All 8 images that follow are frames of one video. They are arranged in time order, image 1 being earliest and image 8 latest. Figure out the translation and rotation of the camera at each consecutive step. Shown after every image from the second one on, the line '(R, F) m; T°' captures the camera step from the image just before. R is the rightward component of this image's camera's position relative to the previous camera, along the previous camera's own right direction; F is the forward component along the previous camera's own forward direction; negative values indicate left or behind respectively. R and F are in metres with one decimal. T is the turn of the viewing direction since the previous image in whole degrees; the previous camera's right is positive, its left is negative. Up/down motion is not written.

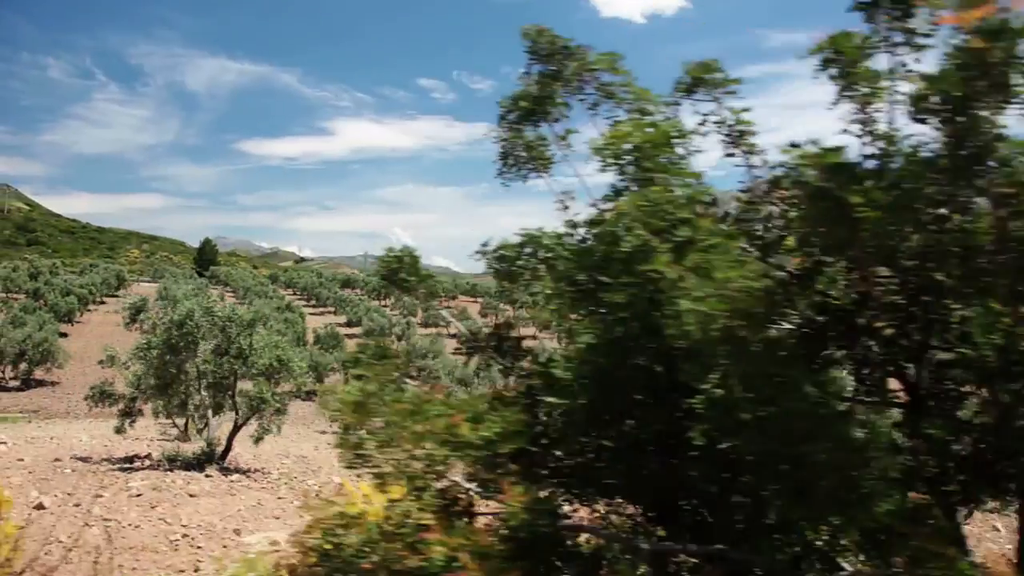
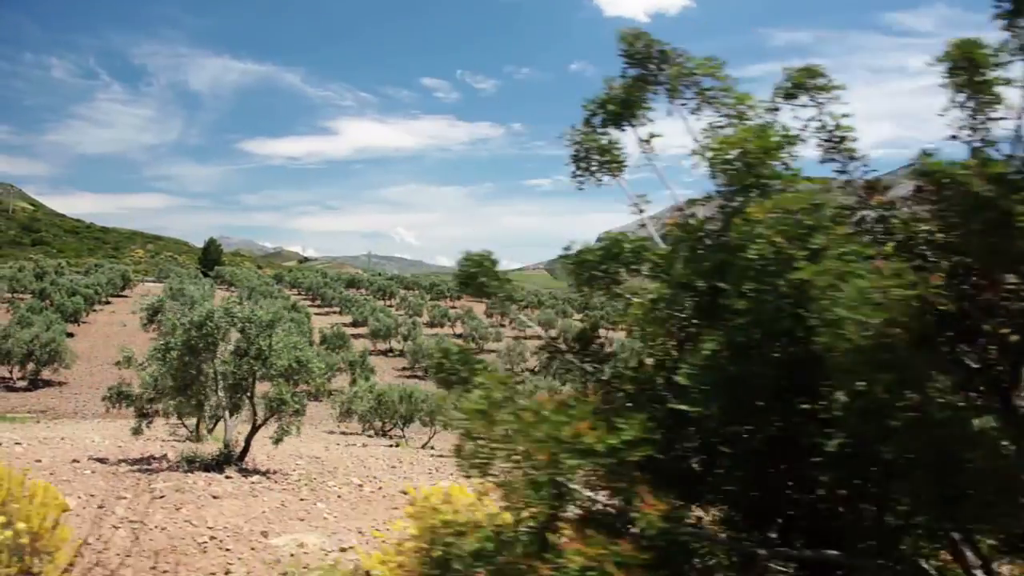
(-0.5, +0.1) m; 0°
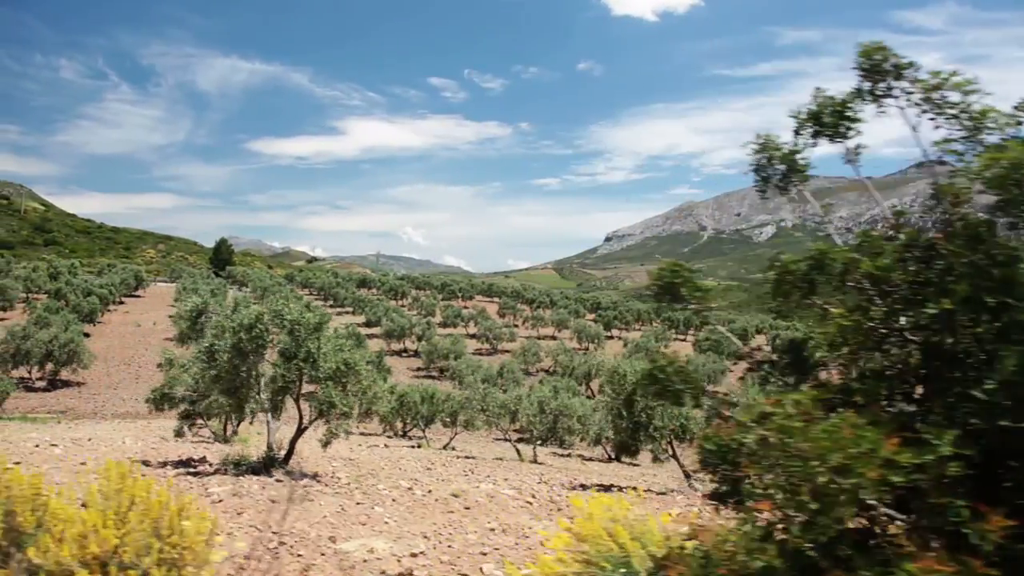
(-1.2, +0.1) m; 0°
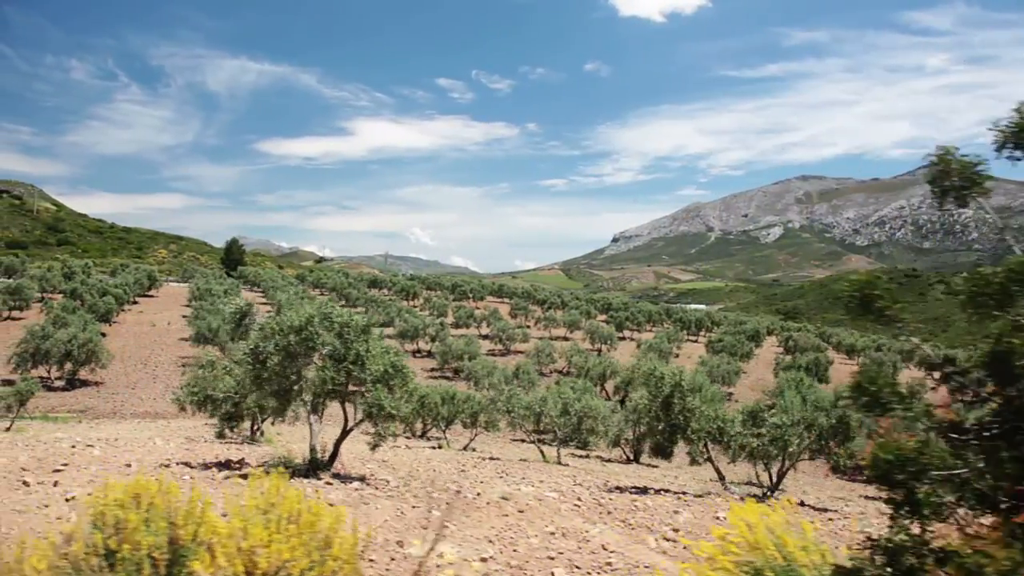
(-1.2, 0.0) m; 0°
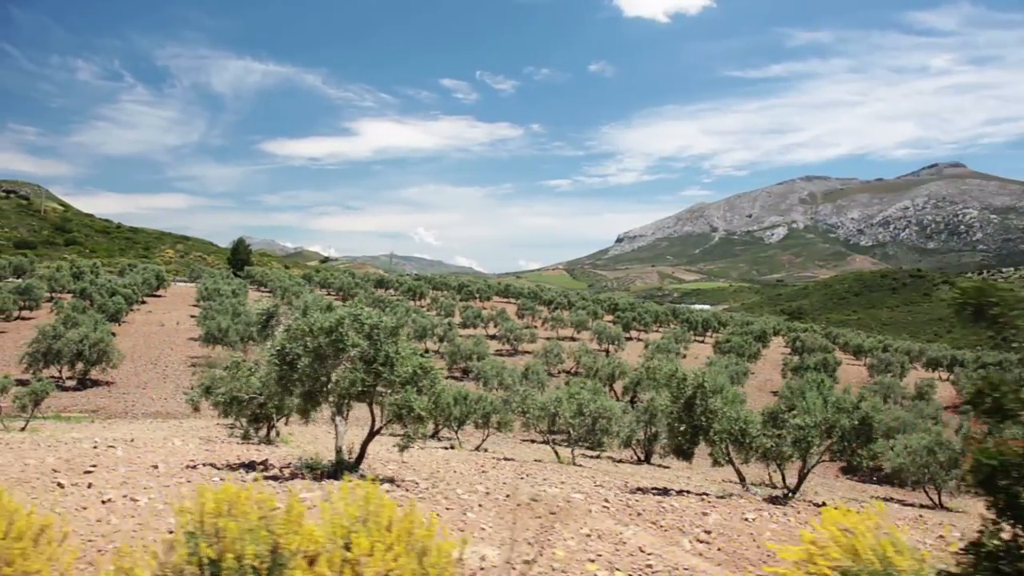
(-0.7, 0.0) m; 0°
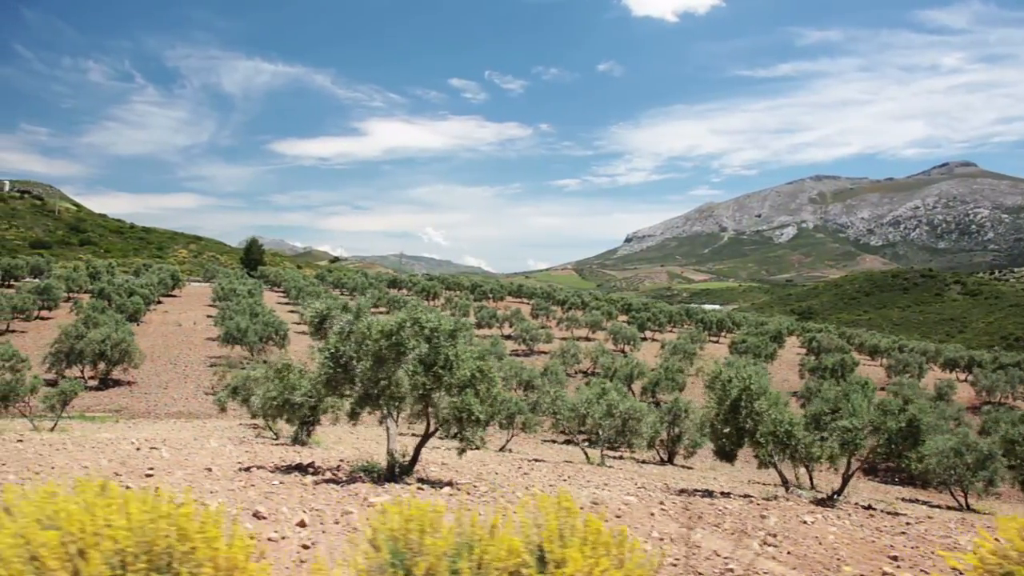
(-1.4, +0.1) m; 0°
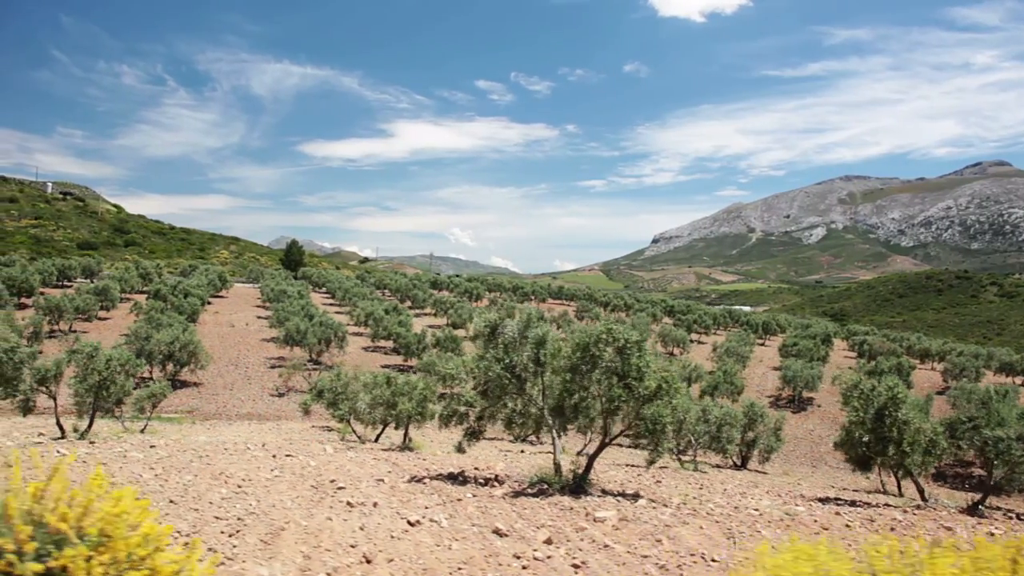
(-4.5, +0.1) m; -1°
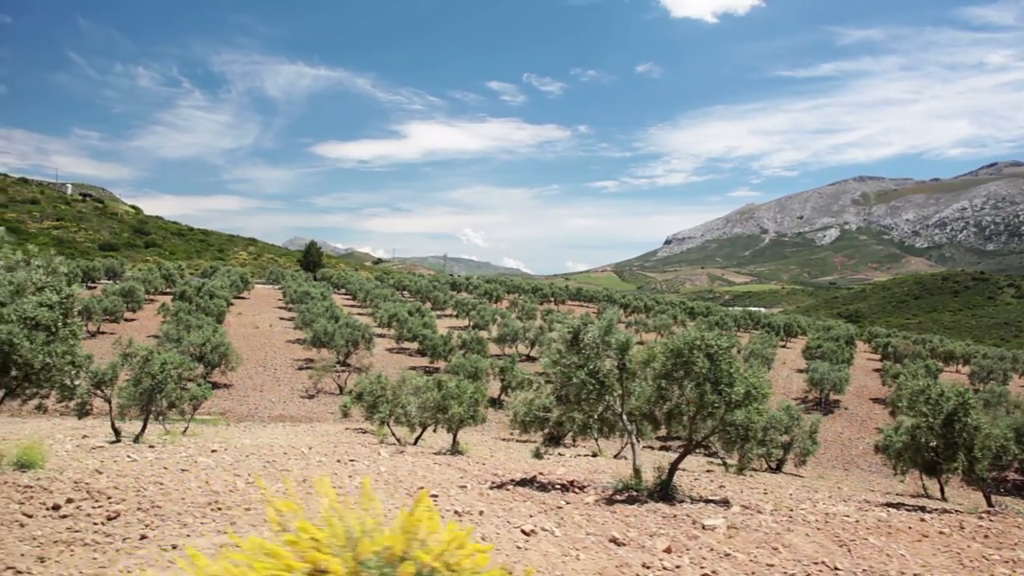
(-2.1, +0.1) m; 0°
